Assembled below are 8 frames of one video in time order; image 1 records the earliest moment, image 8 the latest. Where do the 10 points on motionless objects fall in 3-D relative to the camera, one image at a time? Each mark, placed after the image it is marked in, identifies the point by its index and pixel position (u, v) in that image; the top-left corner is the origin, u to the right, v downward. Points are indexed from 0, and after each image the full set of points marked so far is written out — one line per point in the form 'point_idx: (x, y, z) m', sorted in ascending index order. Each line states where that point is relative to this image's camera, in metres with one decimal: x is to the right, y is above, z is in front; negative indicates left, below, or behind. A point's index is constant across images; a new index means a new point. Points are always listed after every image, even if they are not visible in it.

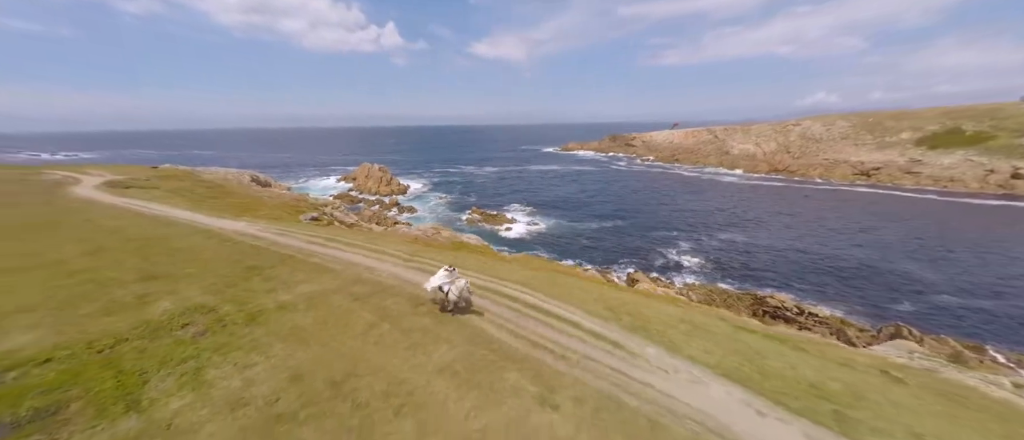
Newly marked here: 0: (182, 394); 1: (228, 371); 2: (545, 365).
0: (-5.5, -2.7, +5.3) m
1: (-5.2, -2.6, +5.8) m
2: (+0.4, -2.6, +6.3) m
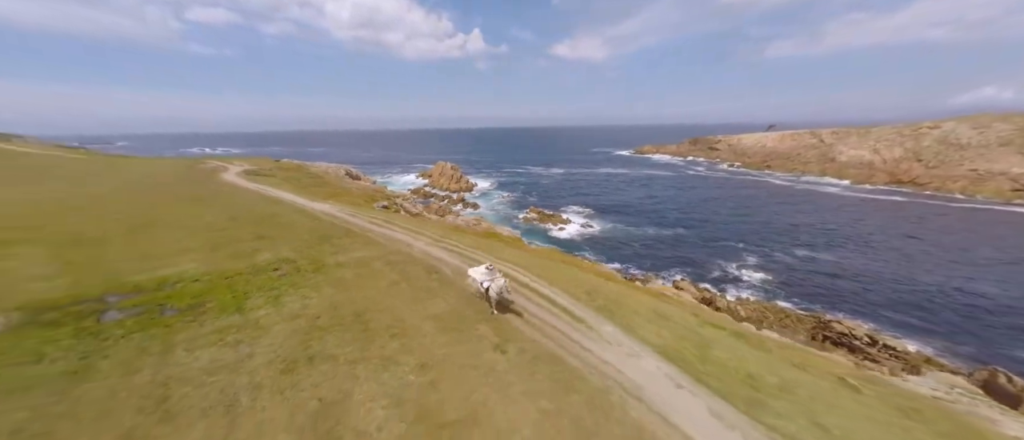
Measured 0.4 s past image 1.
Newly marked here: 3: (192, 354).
0: (-6.1, -2.0, +7.9) m
1: (-5.7, -1.9, +8.3) m
2: (-0.1, -2.3, +7.7) m
3: (-6.2, -2.5, +6.3) m
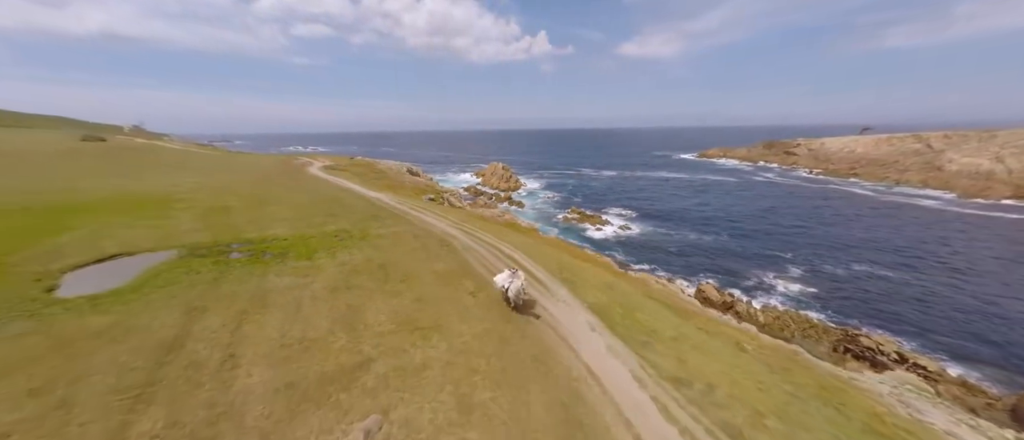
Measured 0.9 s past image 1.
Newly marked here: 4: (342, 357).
0: (-6.6, -1.2, +11.3) m
1: (-6.1, -1.1, +11.6) m
2: (-0.8, -1.7, +10.0) m
3: (-7.0, -1.6, +9.7) m
4: (-3.5, -2.6, +6.8) m
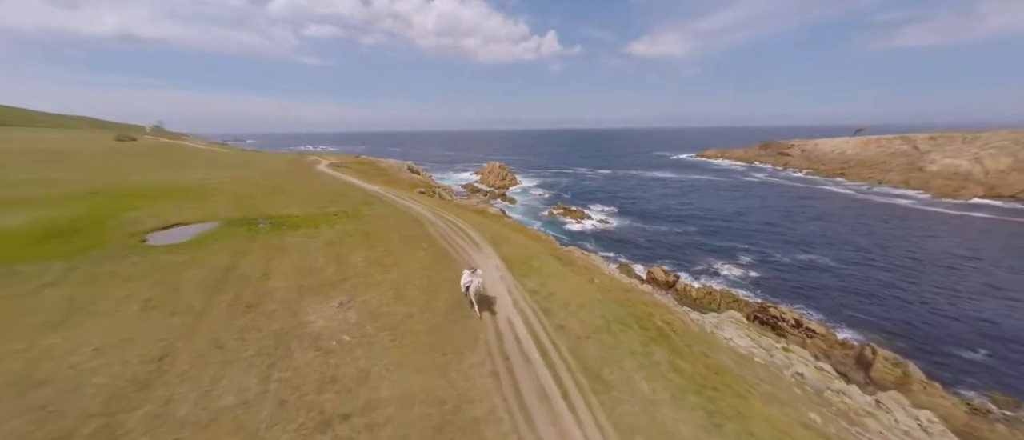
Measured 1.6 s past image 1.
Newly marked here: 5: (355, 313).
0: (-8.9, -0.3, +15.2) m
1: (-8.4, -0.2, +15.6) m
2: (-3.1, -0.9, +13.9) m
3: (-9.4, -0.7, +13.7) m
4: (-5.9, -1.7, +10.7) m
5: (-4.3, -2.4, +8.8) m
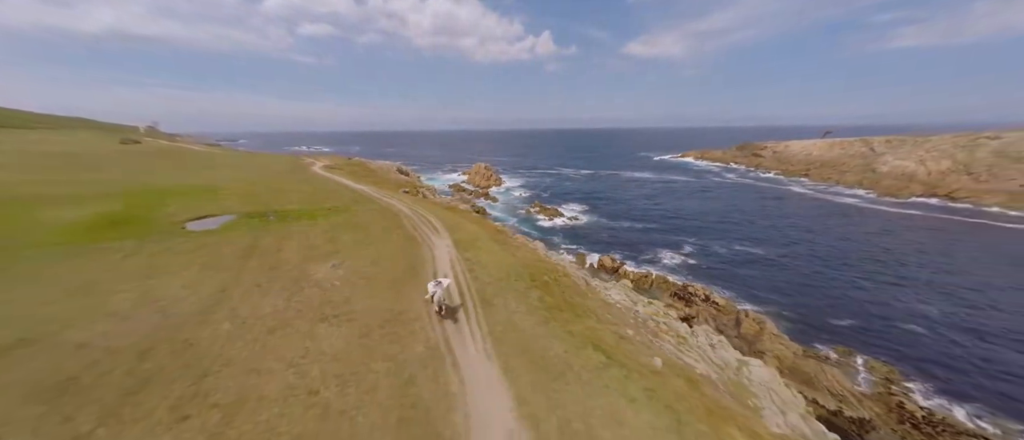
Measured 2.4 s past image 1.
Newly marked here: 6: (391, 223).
0: (-11.6, +0.1, +19.5) m
1: (-11.1, +0.2, +19.8) m
2: (-5.8, -0.5, +18.2) m
3: (-12.1, -0.3, +17.9) m
4: (-8.6, -1.3, +14.9) m
5: (-6.9, -2.0, +13.1) m
6: (-7.2, -0.2, +18.7) m
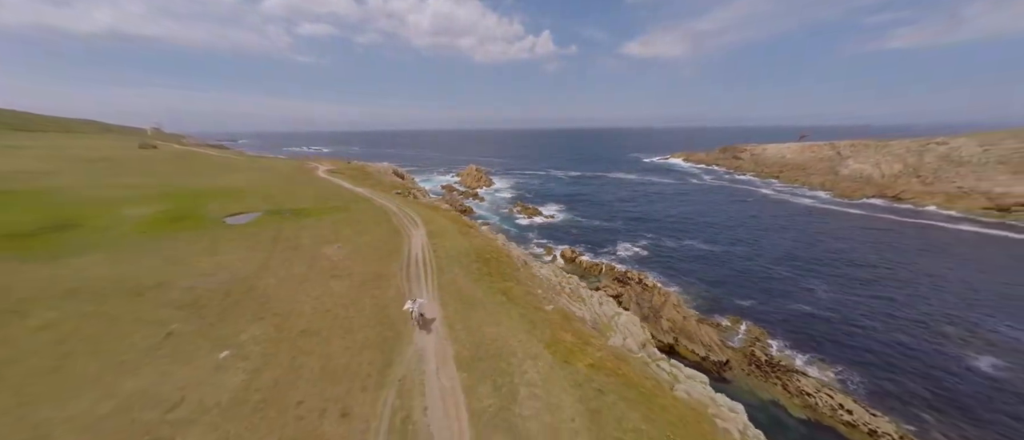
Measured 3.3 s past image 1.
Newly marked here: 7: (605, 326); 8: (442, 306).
0: (-14.5, +0.4, +25.0) m
1: (-14.0, +0.5, +25.3) m
2: (-8.7, -0.2, +23.7) m
3: (-14.9, -0.1, +23.4) m
4: (-11.5, -1.1, +20.5) m
5: (-9.8, -1.7, +18.6) m
6: (-10.1, 0.0, +24.3) m
7: (+4.7, -5.3, +15.9) m
8: (-3.2, -3.7, +13.6) m
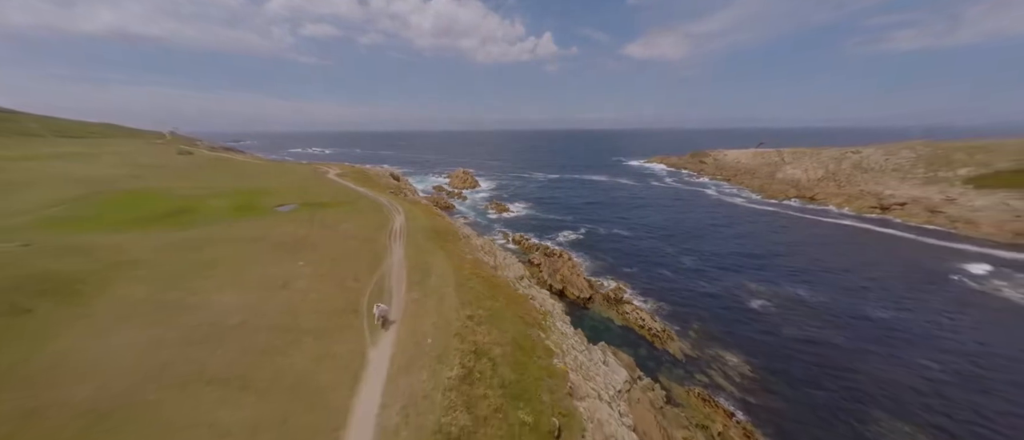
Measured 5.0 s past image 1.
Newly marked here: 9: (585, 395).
0: (-20.1, +1.5, +37.2) m
1: (-19.7, +1.6, +37.5) m
2: (-14.3, +0.9, +35.9) m
3: (-20.6, +1.1, +35.7) m
4: (-17.1, +0.1, +32.7) m
5: (-15.4, -0.6, +30.8) m
6: (-15.7, +1.2, +36.5) m
7: (-1.0, -4.2, +28.1) m
8: (-8.9, -2.5, +25.8) m
9: (+3.8, -8.9, +16.2) m
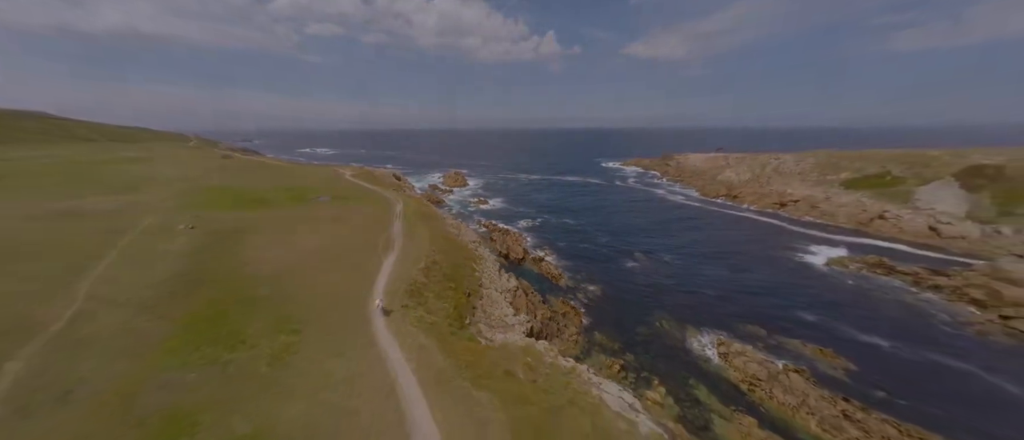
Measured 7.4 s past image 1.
0: (-26.3, +3.6, +54.7) m
1: (-25.9, +3.7, +55.0) m
2: (-20.6, +3.0, +53.4) m
3: (-26.8, +3.2, +53.1) m
4: (-23.4, +2.1, +50.2) m
5: (-21.7, +1.5, +48.3) m
6: (-21.9, +3.2, +54.0) m
7: (-7.3, -2.3, +45.5) m
8: (-15.2, -0.6, +43.3) m
9: (-2.6, -7.1, +33.6) m
